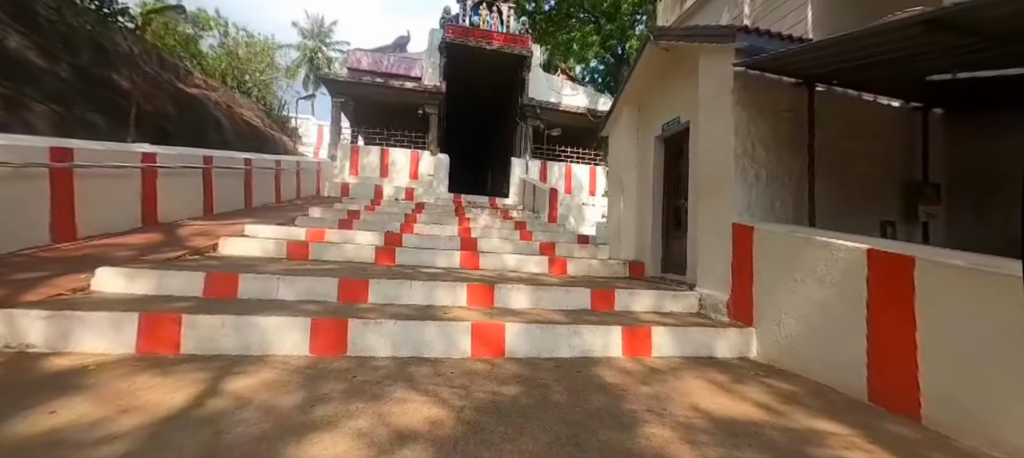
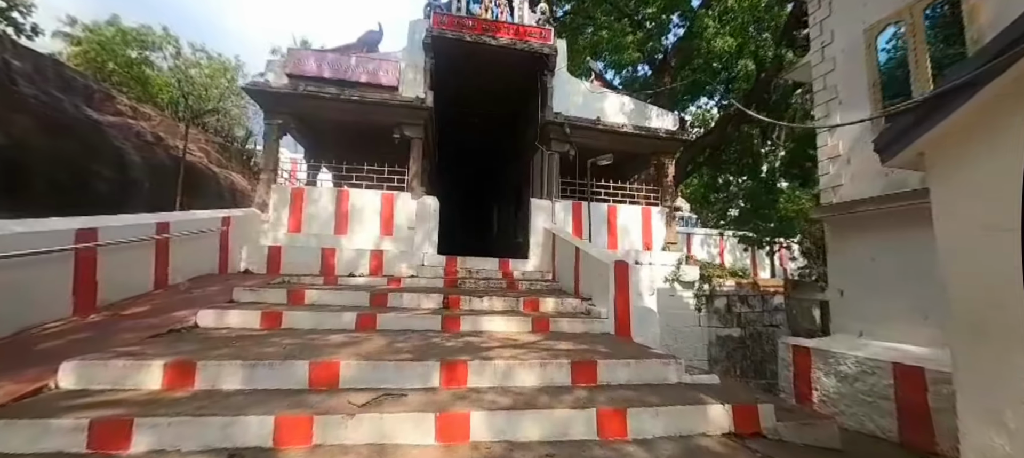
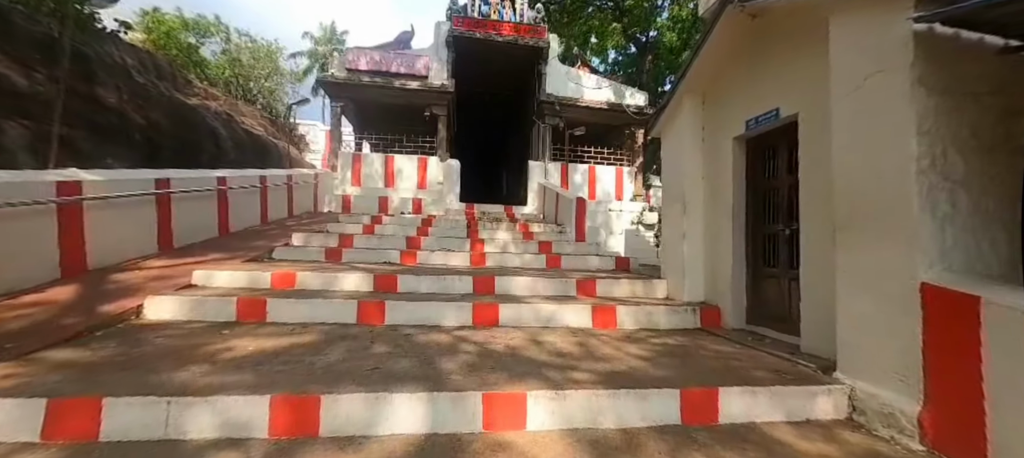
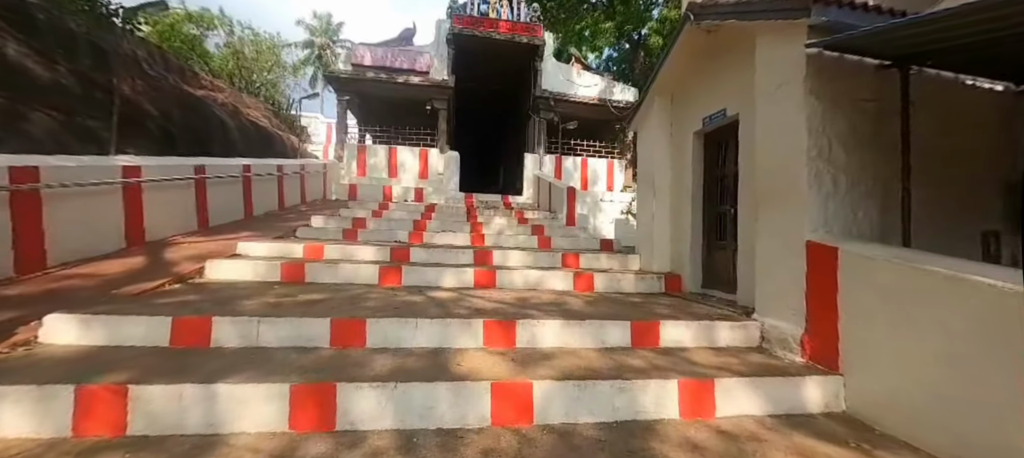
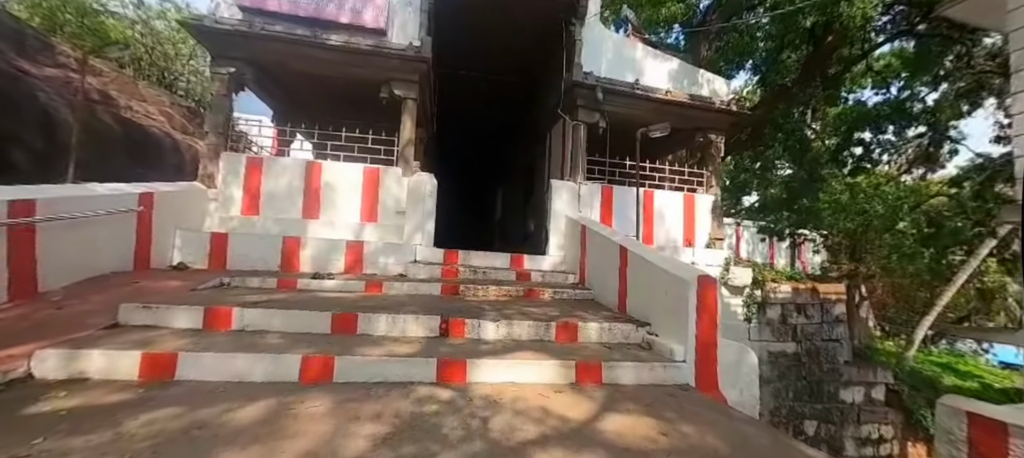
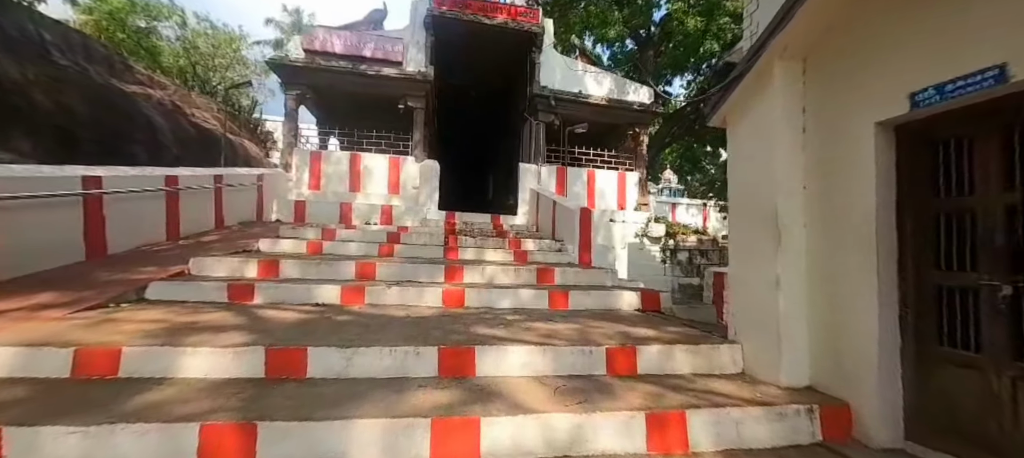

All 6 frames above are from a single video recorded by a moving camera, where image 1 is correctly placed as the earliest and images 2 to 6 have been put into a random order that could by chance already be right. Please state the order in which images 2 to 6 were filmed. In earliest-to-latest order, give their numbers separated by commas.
4, 3, 6, 2, 5
